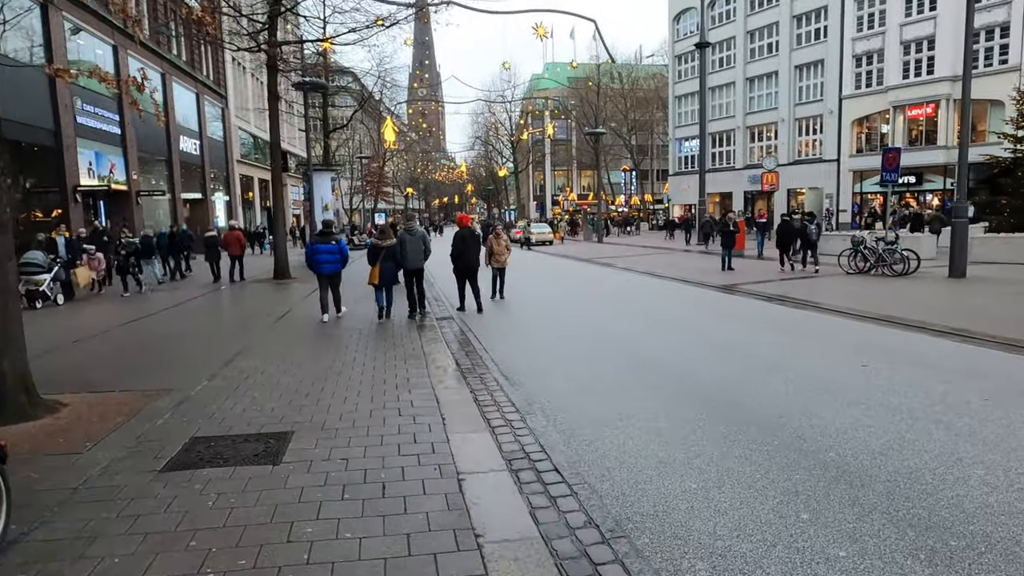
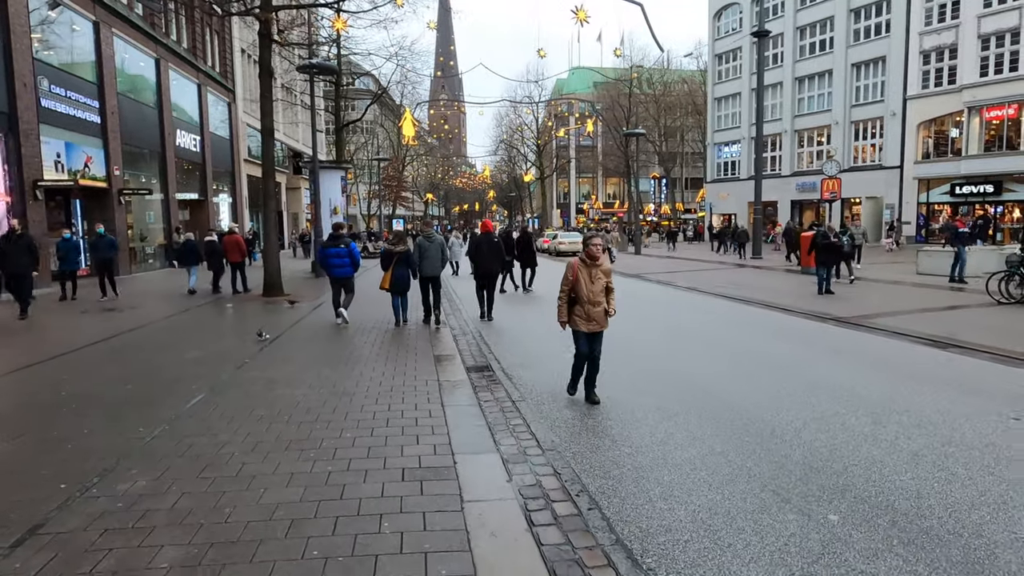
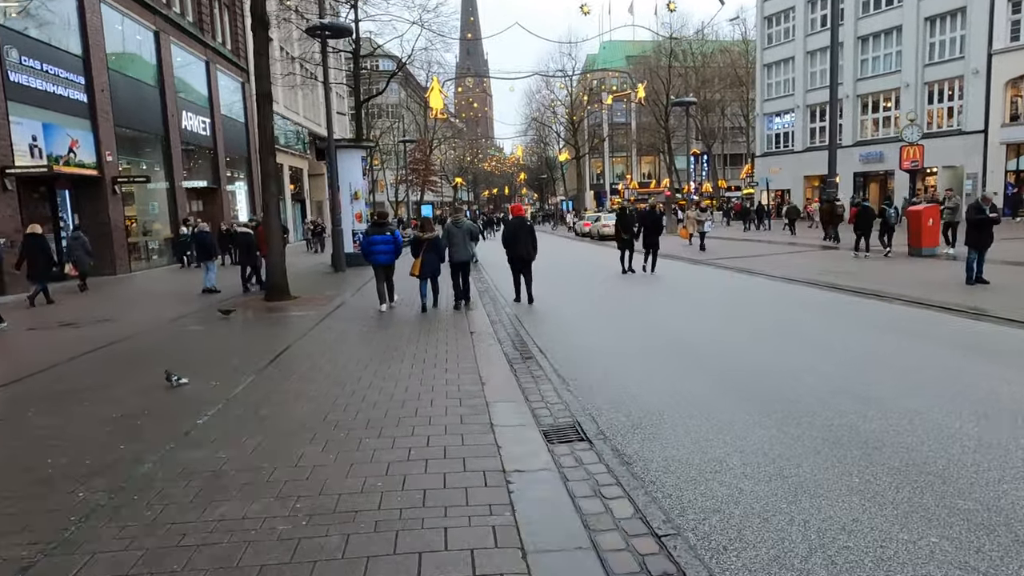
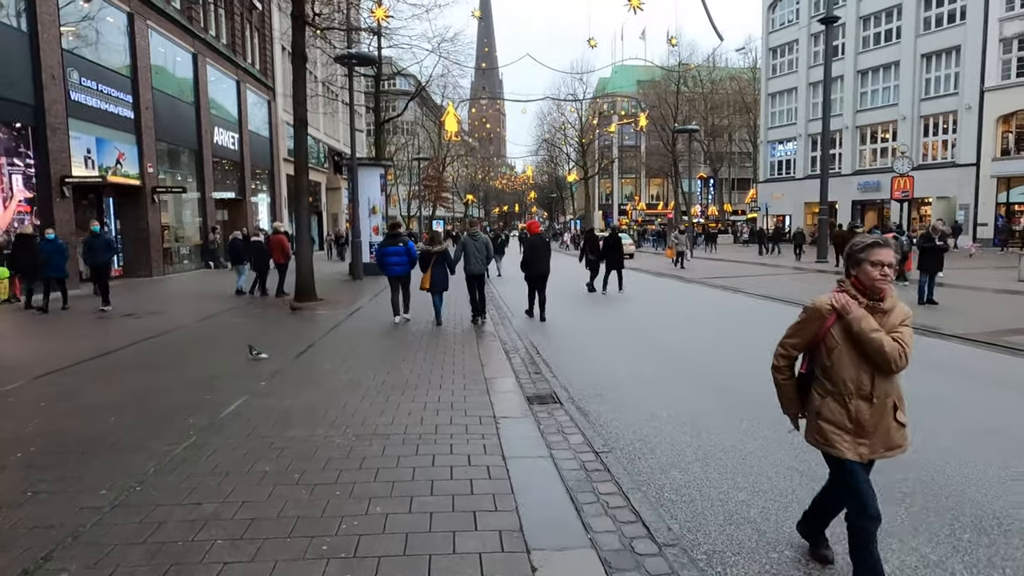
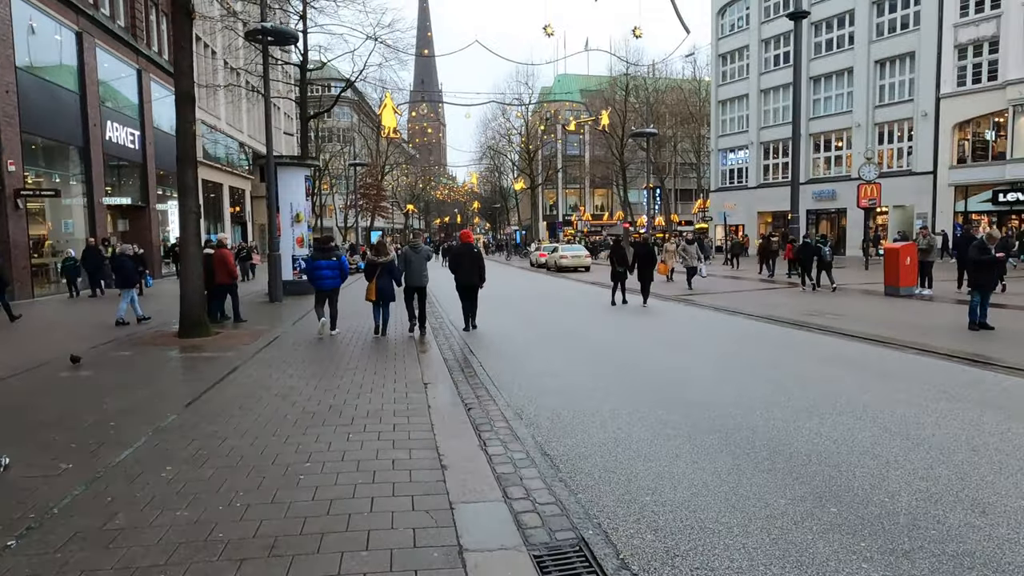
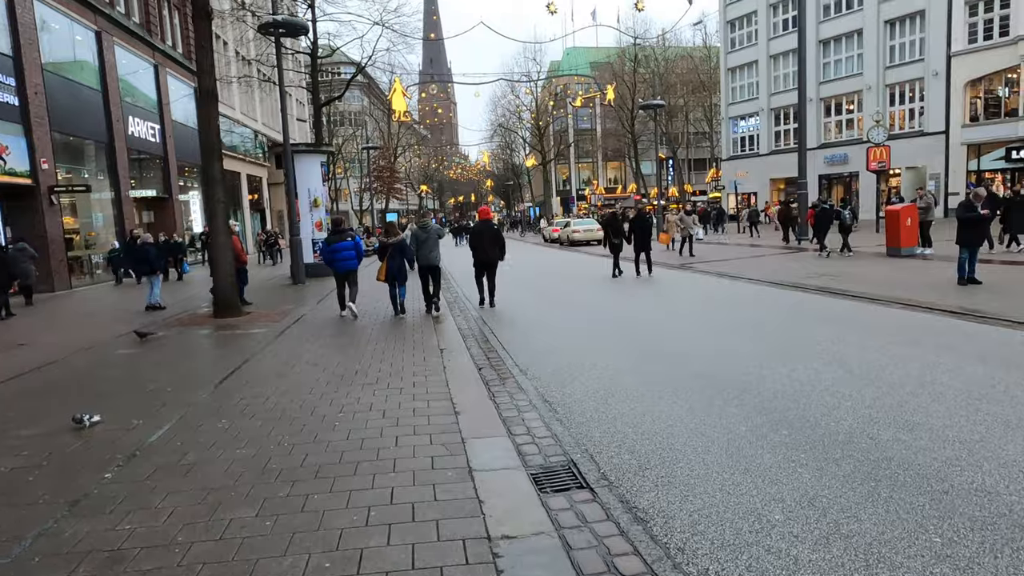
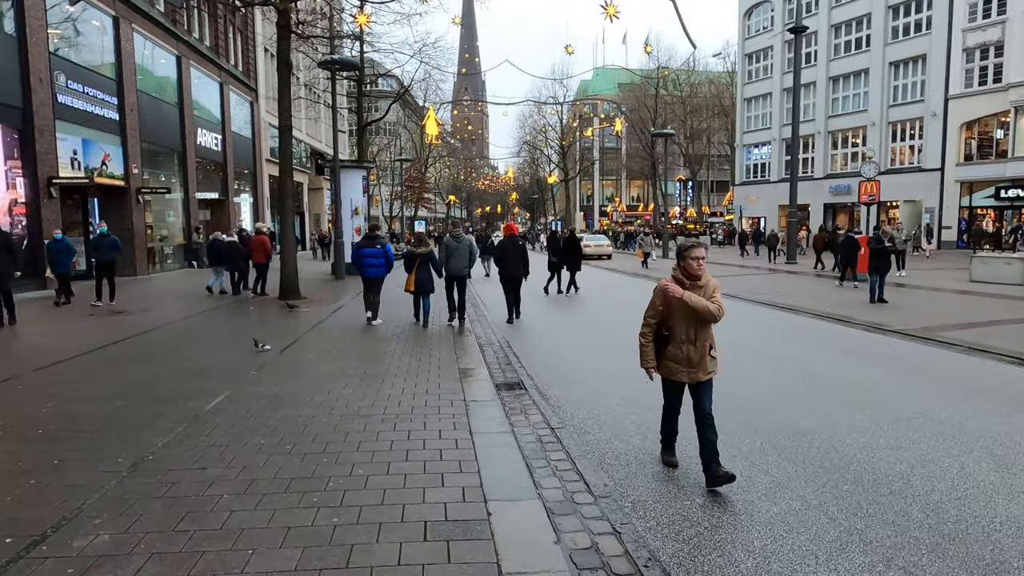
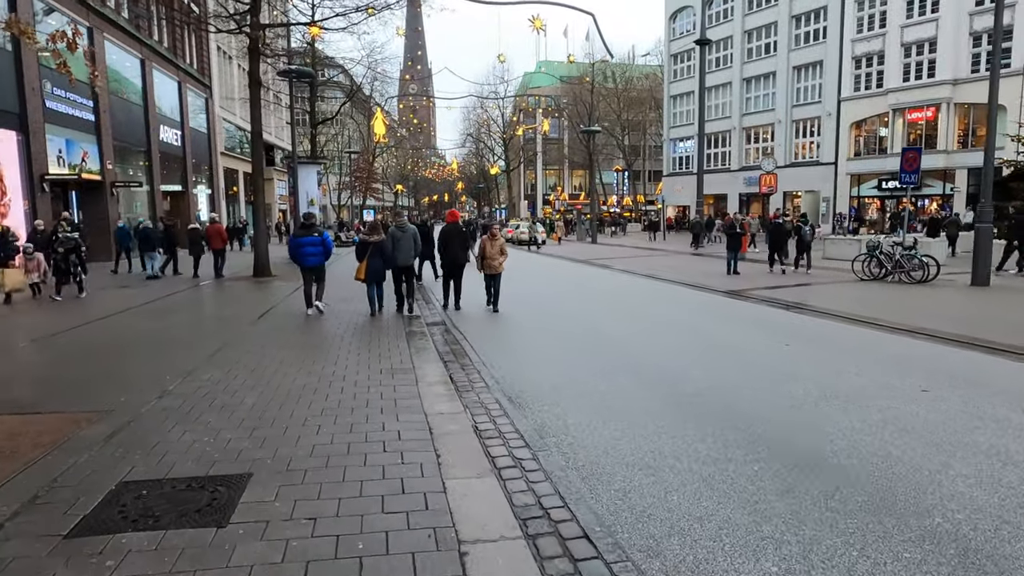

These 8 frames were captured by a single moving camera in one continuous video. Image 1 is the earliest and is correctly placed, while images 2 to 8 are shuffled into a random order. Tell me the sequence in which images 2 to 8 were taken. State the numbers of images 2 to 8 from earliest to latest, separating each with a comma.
8, 2, 7, 4, 3, 6, 5
